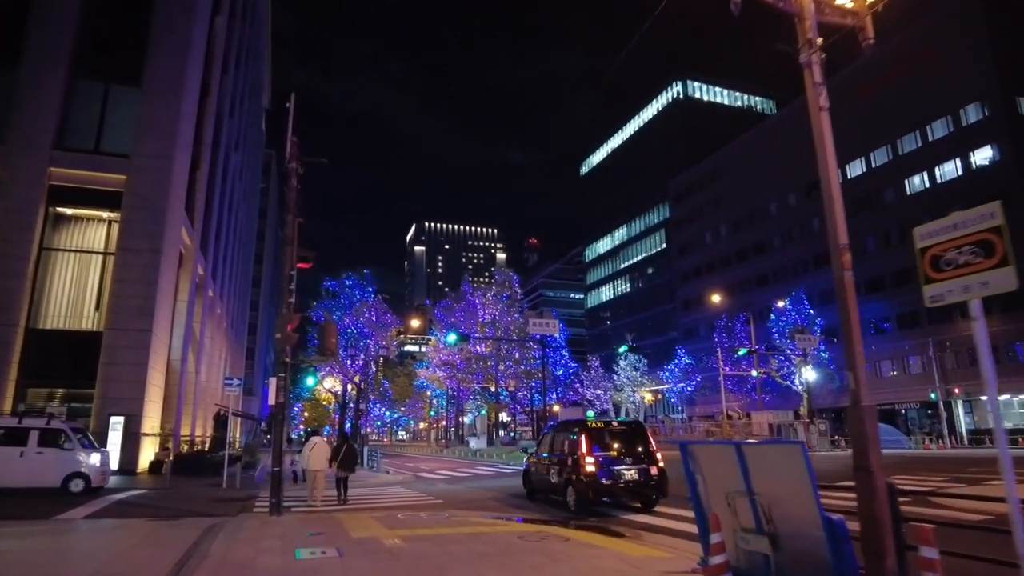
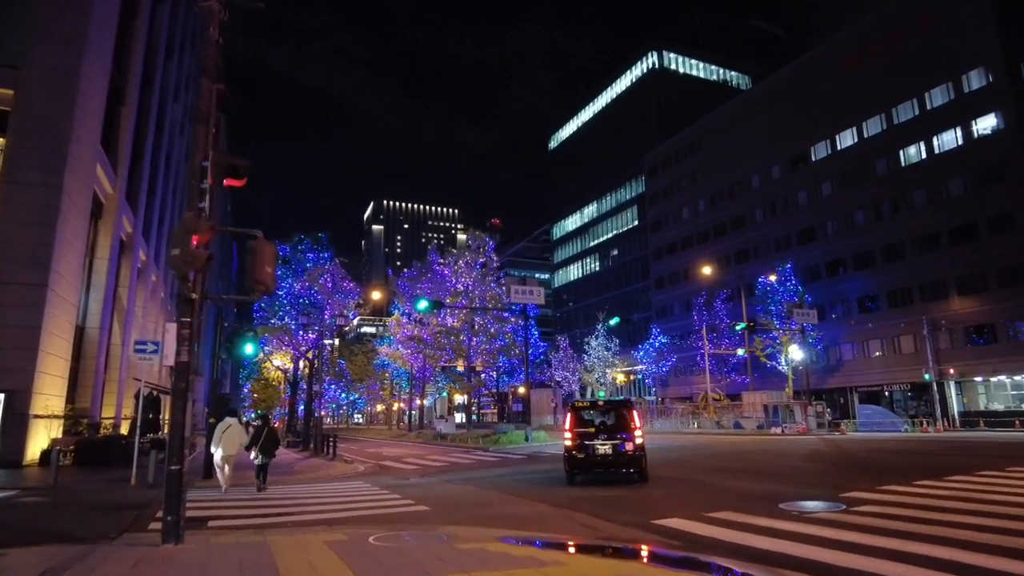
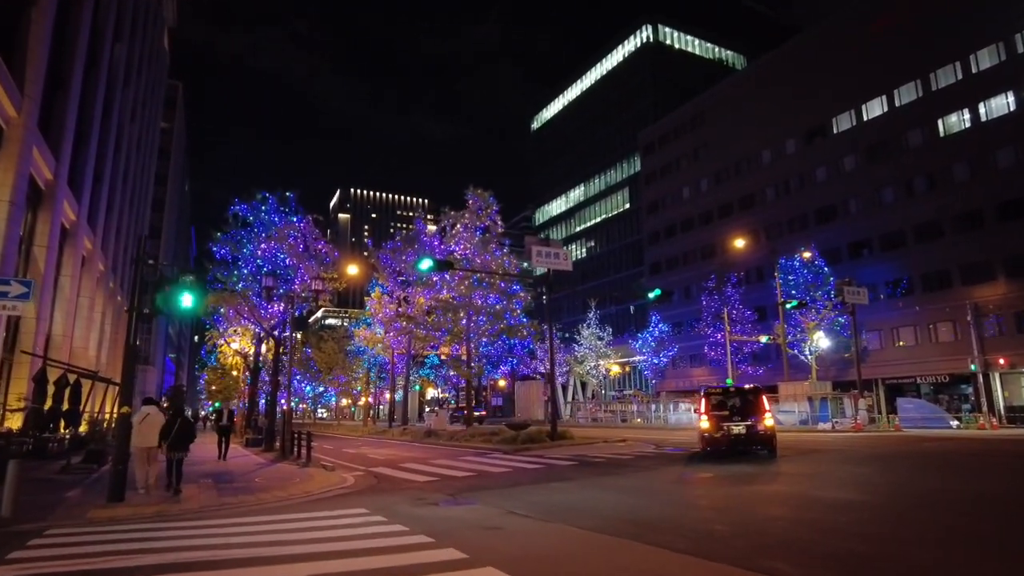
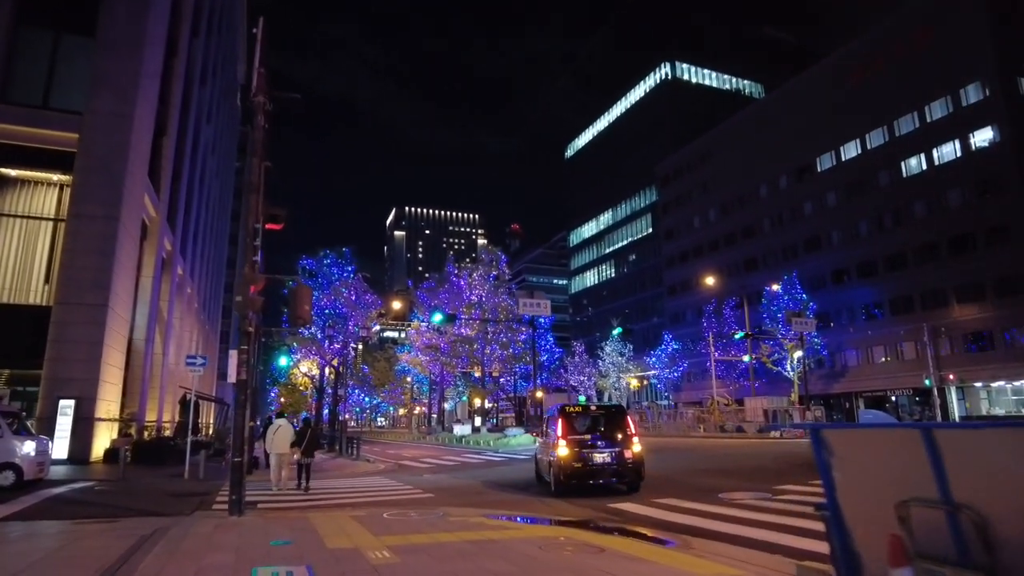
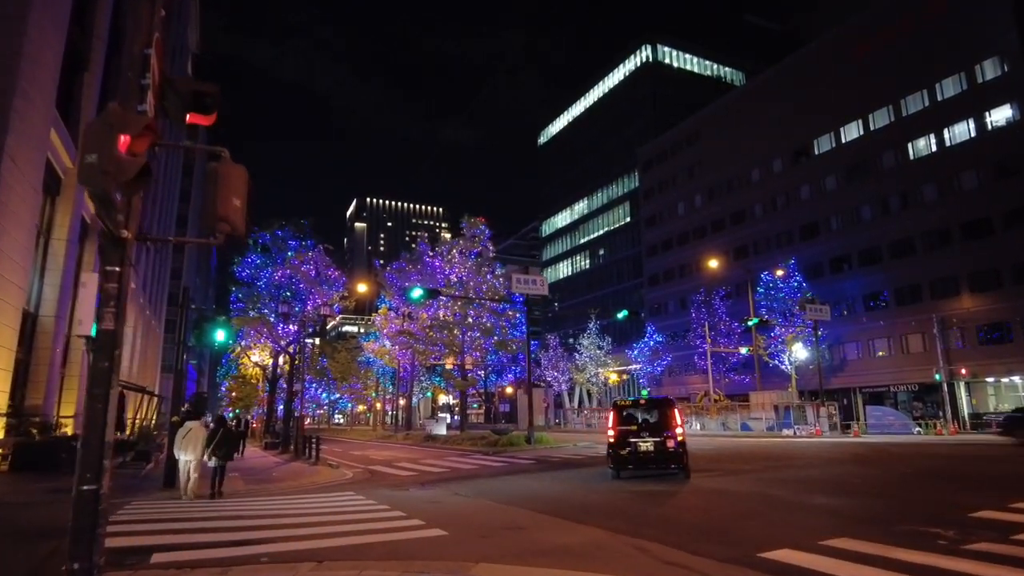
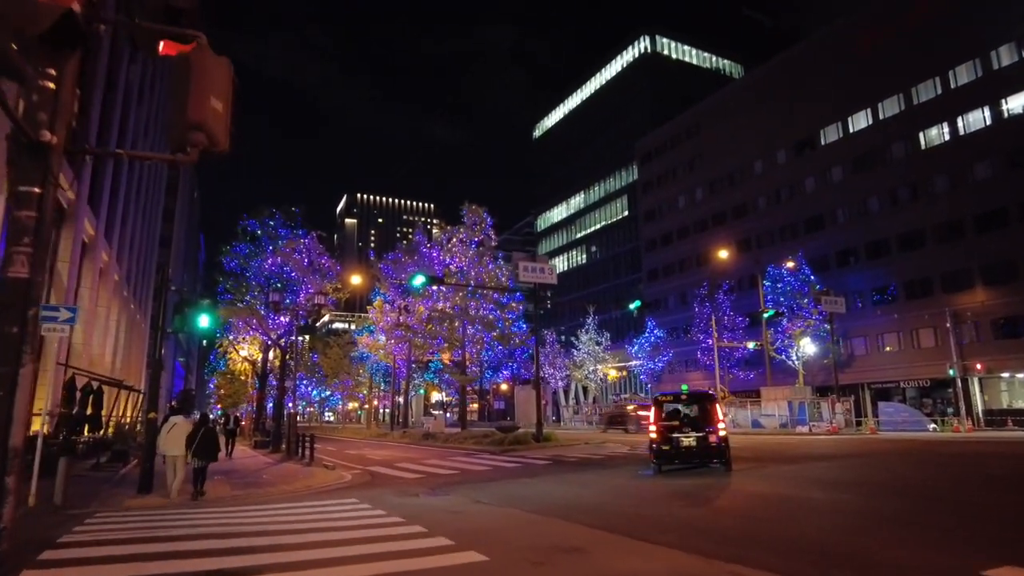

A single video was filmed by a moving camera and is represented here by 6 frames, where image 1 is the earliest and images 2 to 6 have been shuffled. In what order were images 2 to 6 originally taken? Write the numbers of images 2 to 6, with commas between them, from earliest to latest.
4, 2, 5, 6, 3
